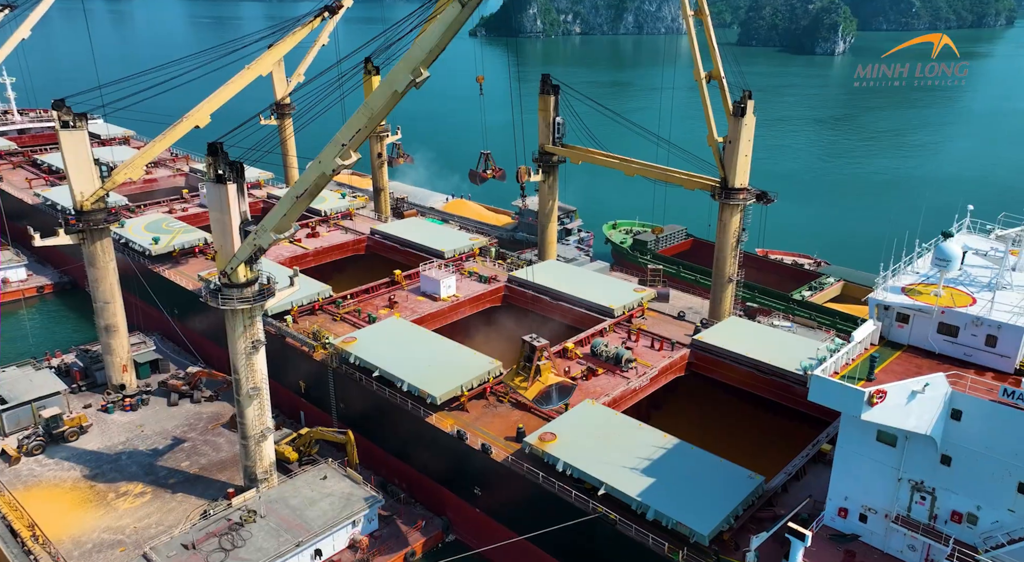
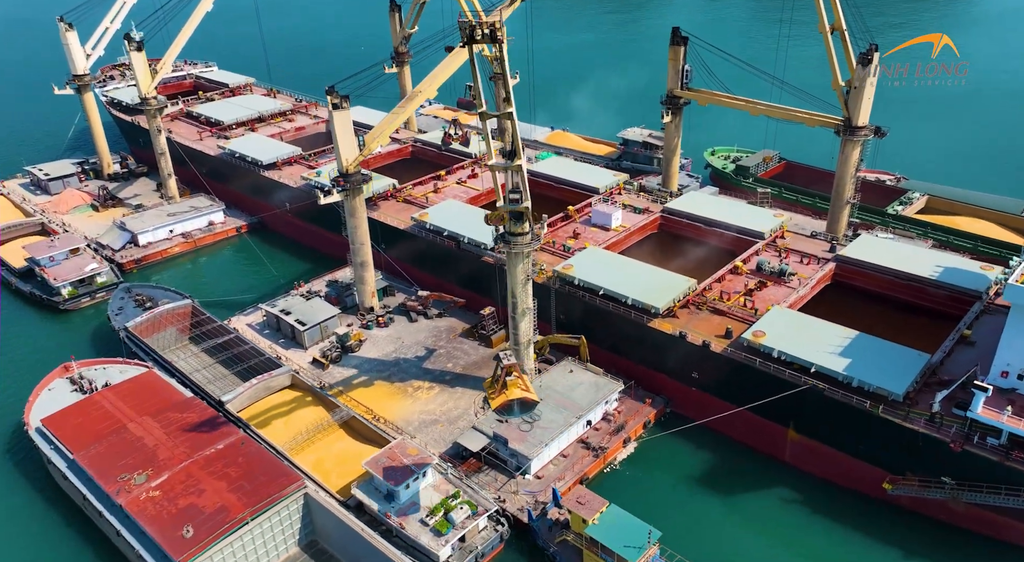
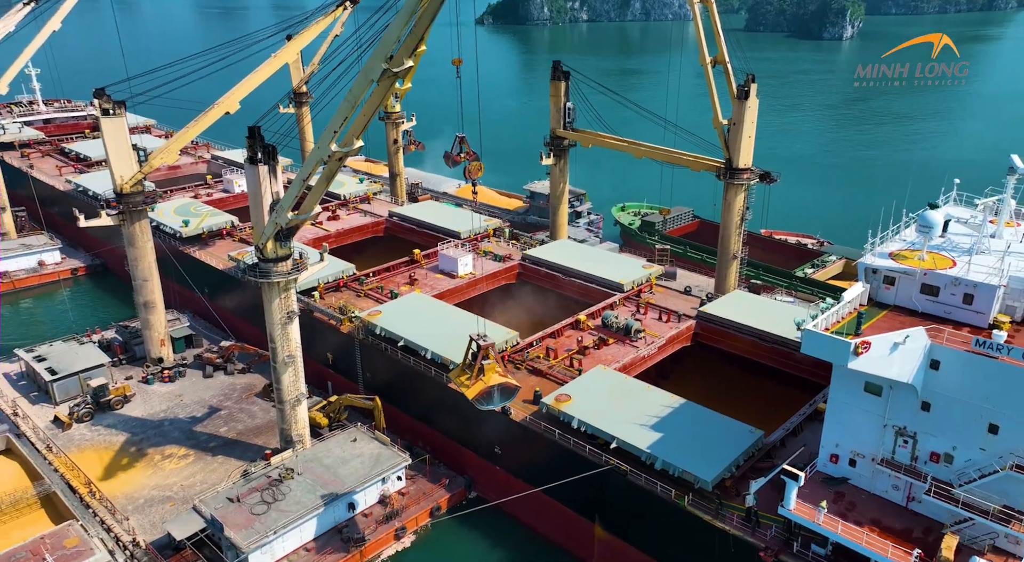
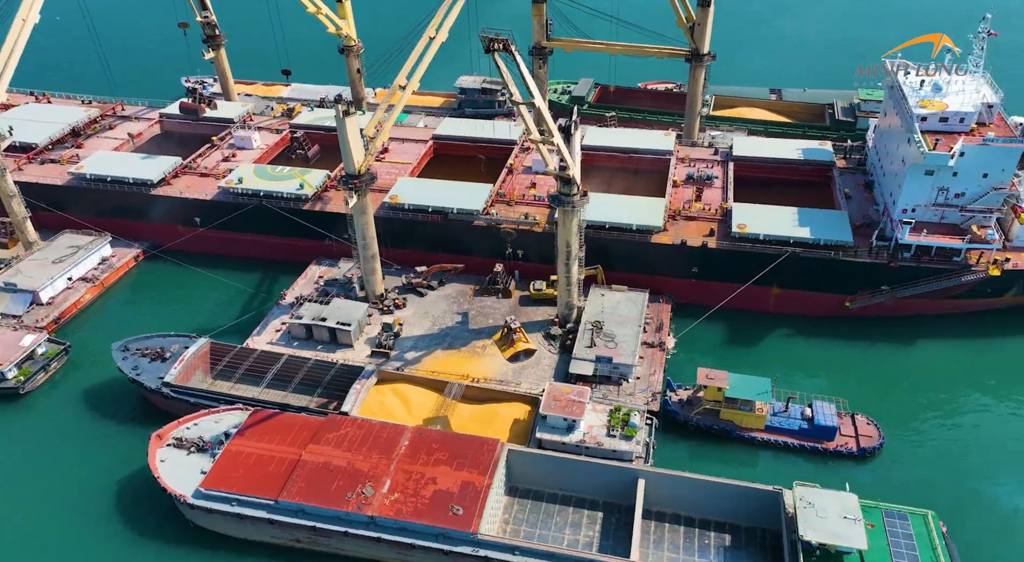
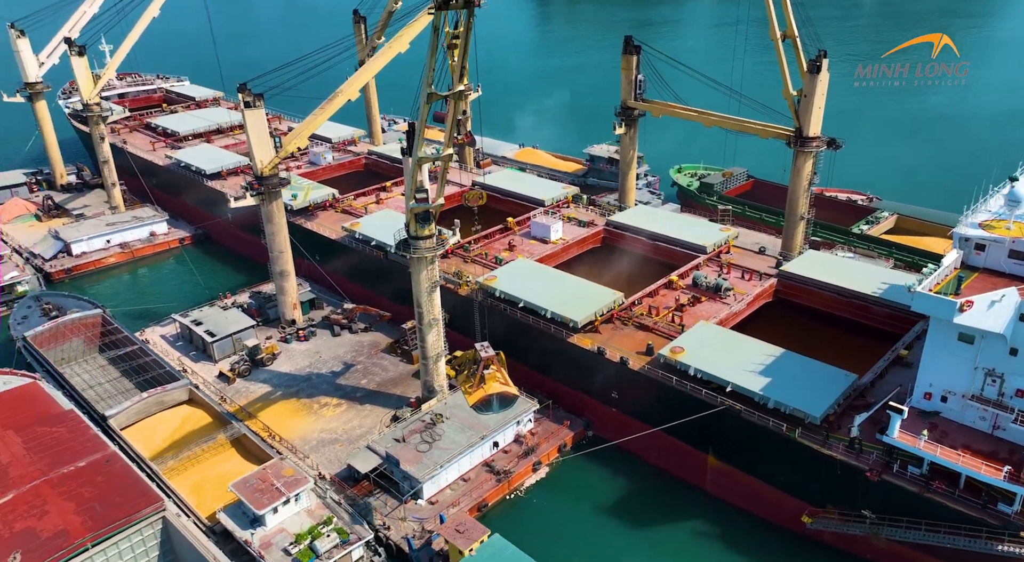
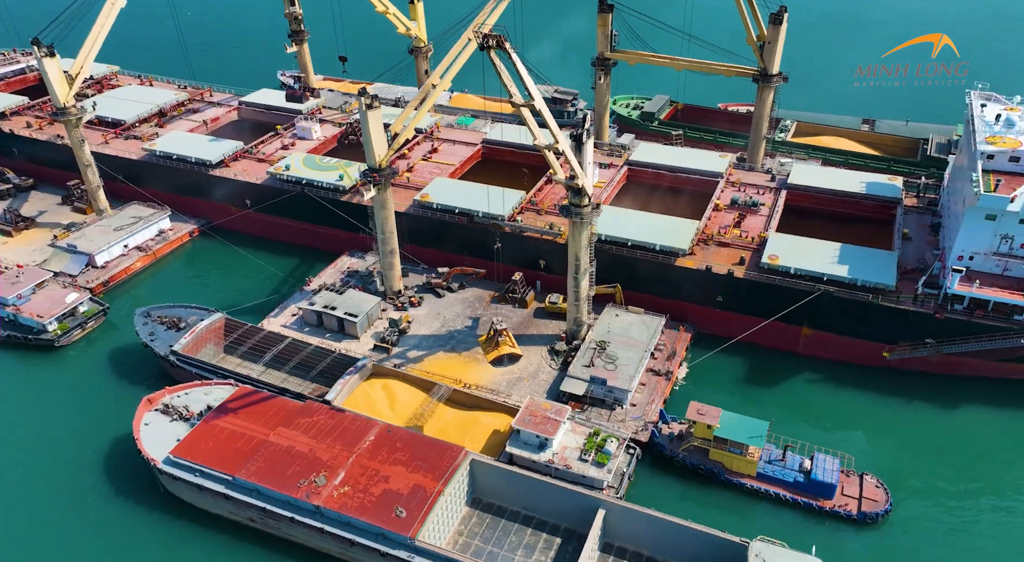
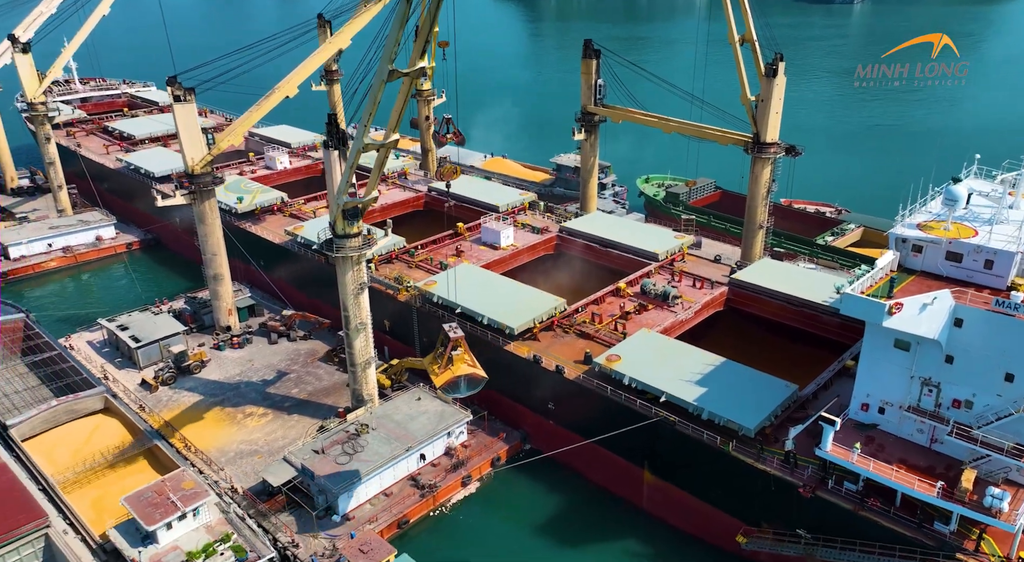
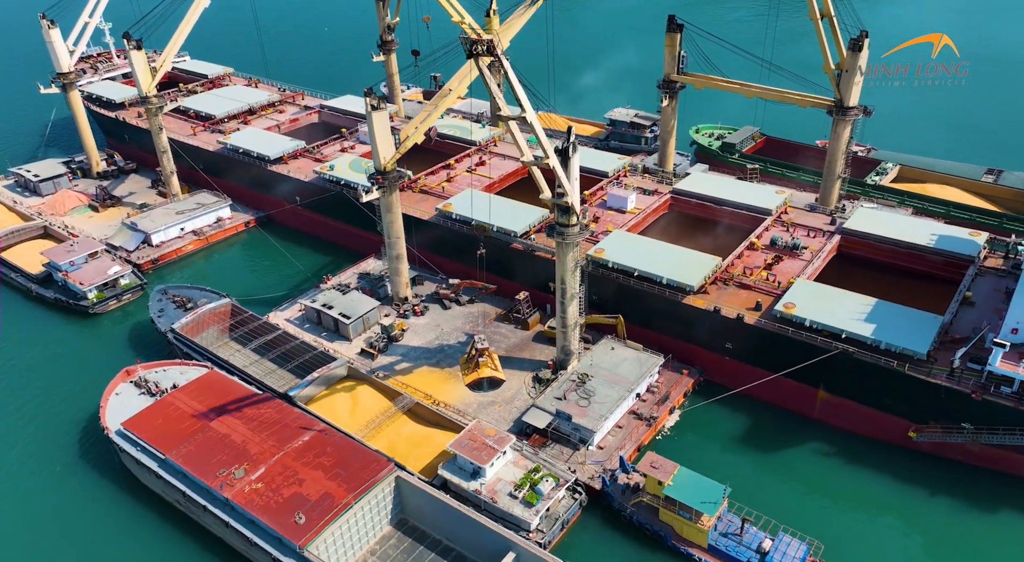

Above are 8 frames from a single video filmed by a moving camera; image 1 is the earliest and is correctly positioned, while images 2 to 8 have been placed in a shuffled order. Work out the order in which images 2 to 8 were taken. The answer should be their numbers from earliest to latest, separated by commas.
3, 7, 5, 2, 8, 6, 4
